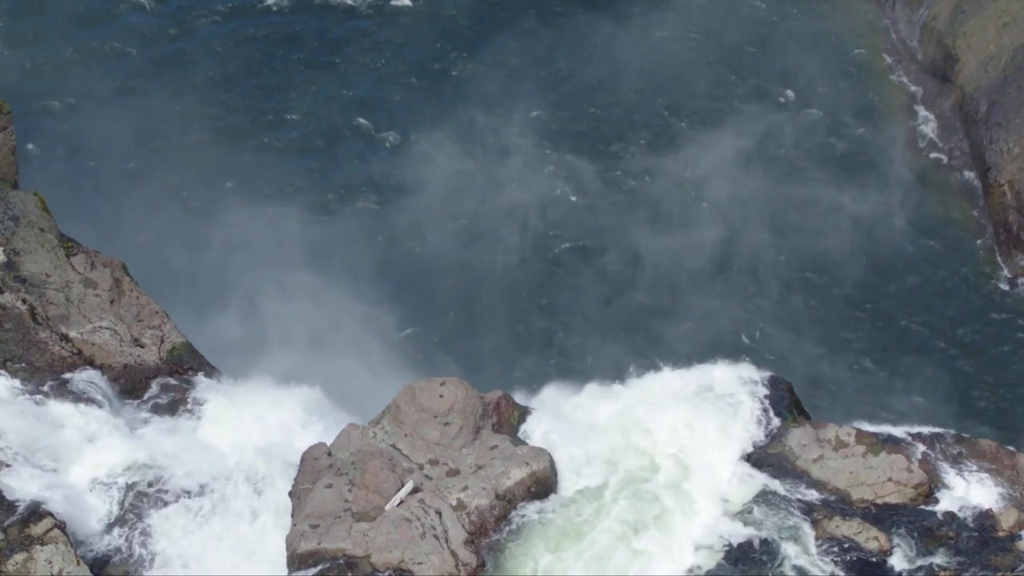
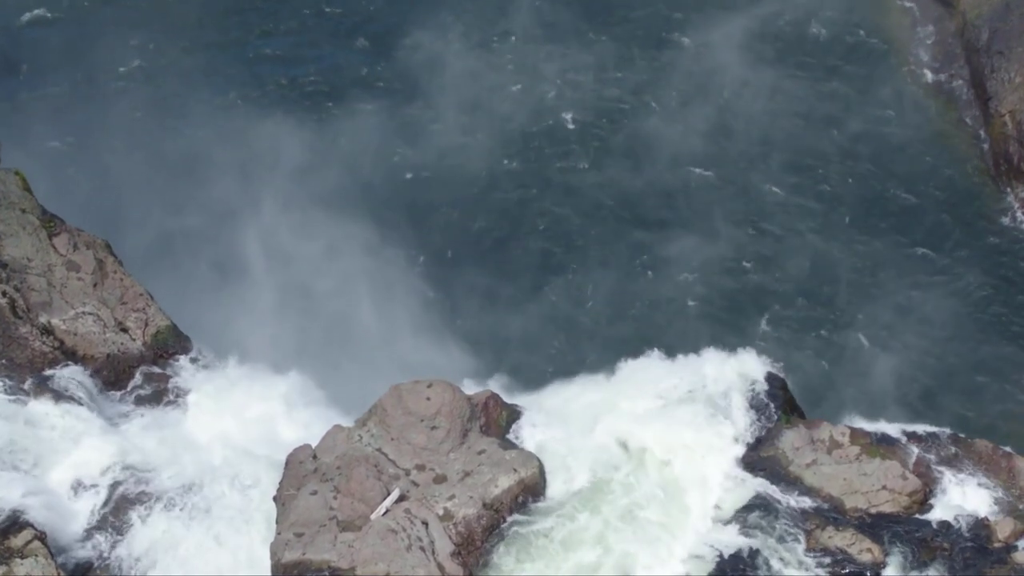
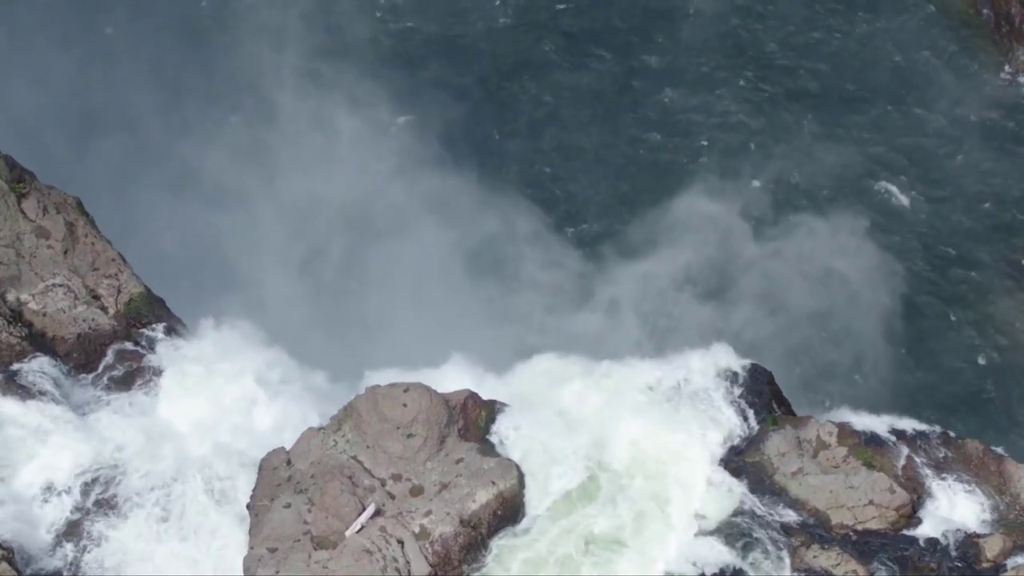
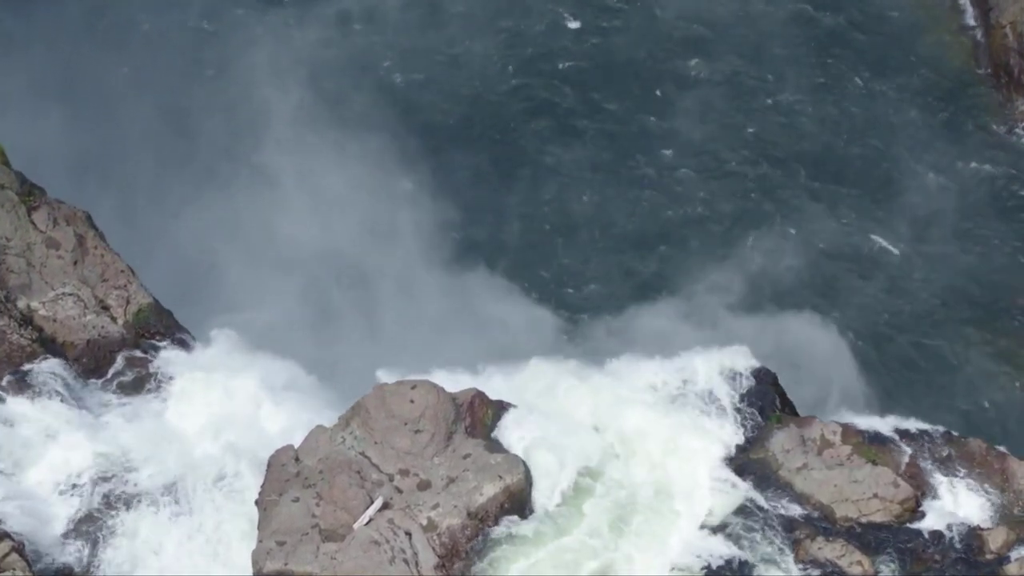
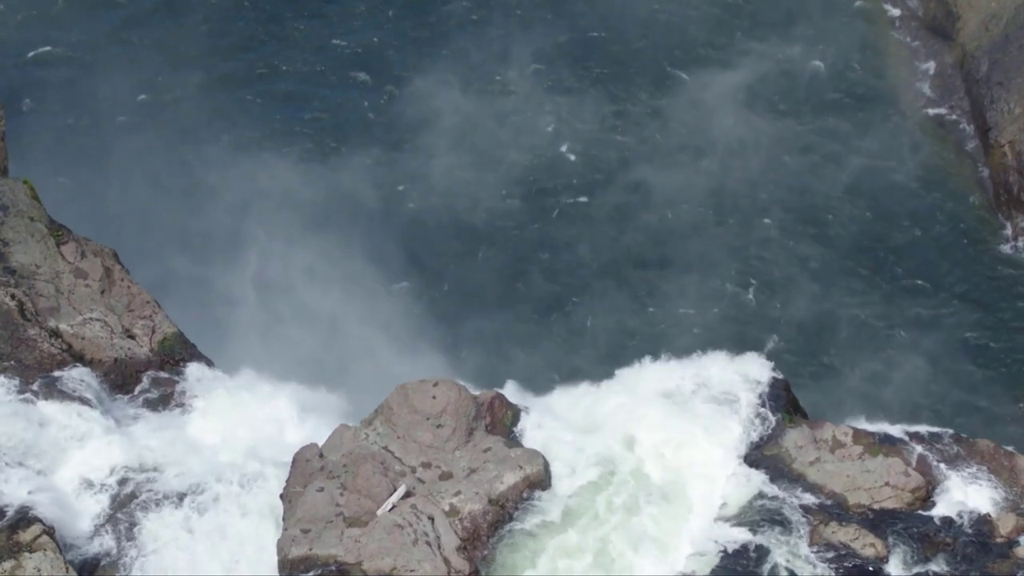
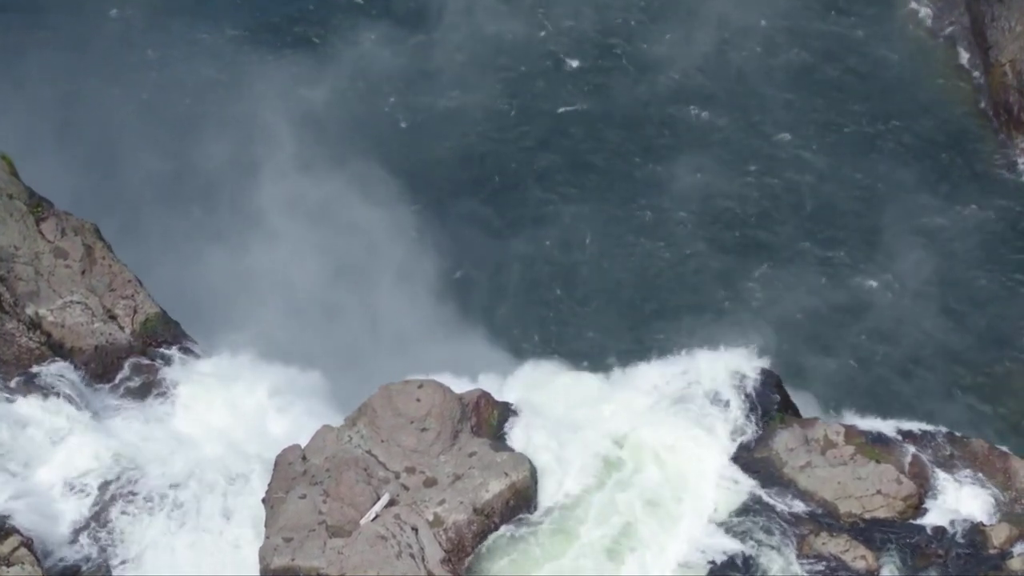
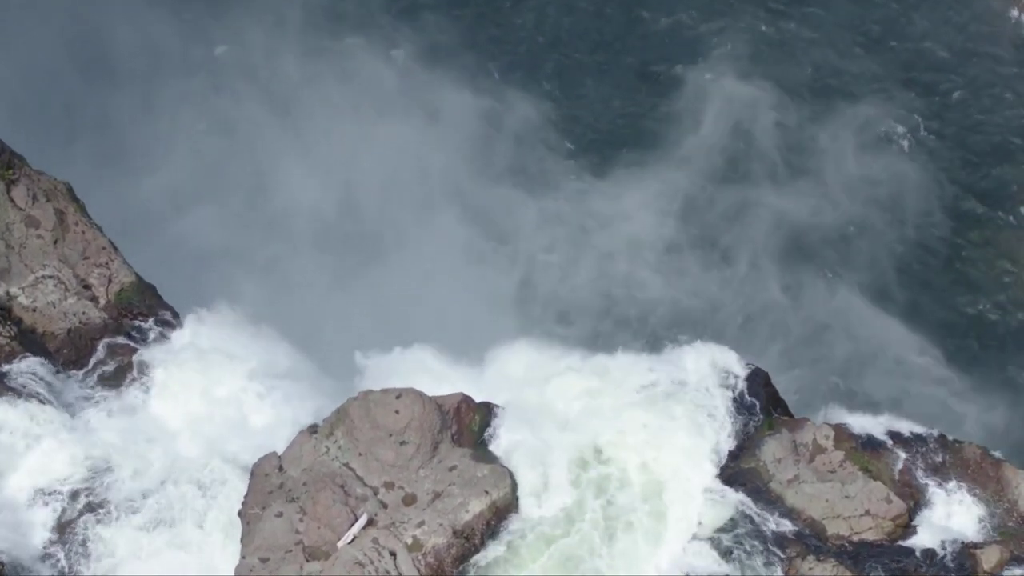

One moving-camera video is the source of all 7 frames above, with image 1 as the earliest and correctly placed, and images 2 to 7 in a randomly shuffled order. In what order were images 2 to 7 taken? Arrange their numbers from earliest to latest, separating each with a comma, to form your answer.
5, 2, 6, 4, 3, 7
